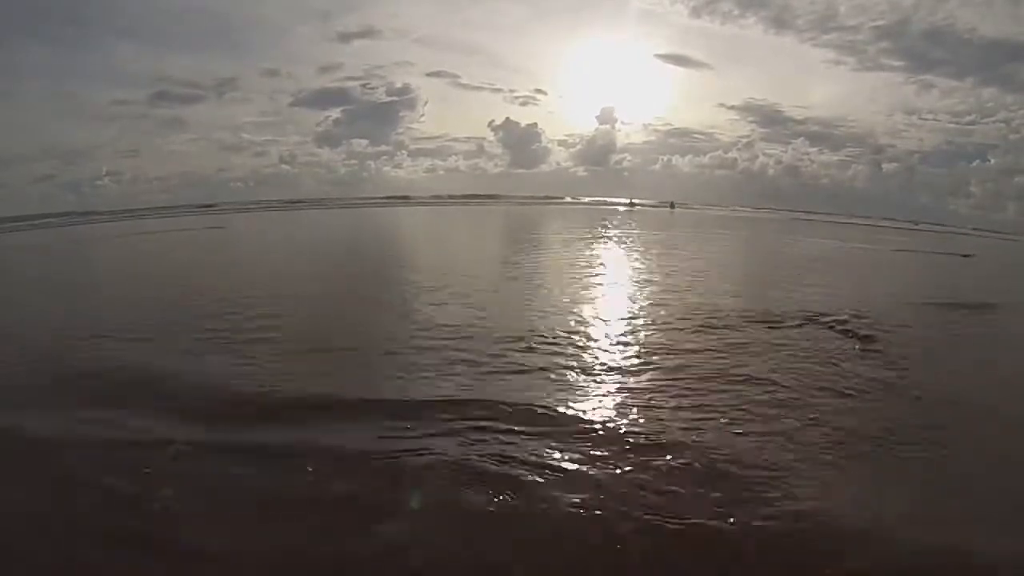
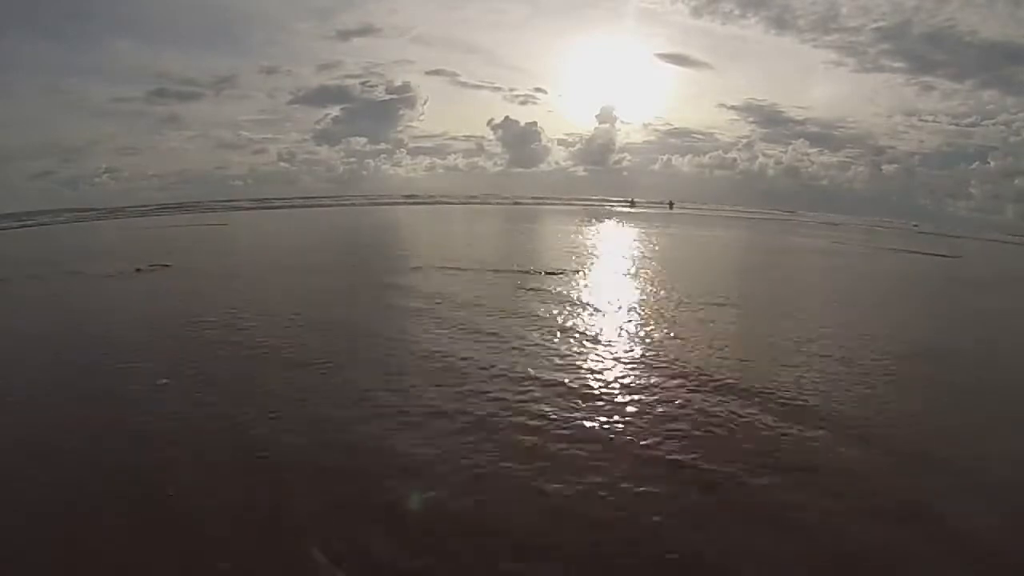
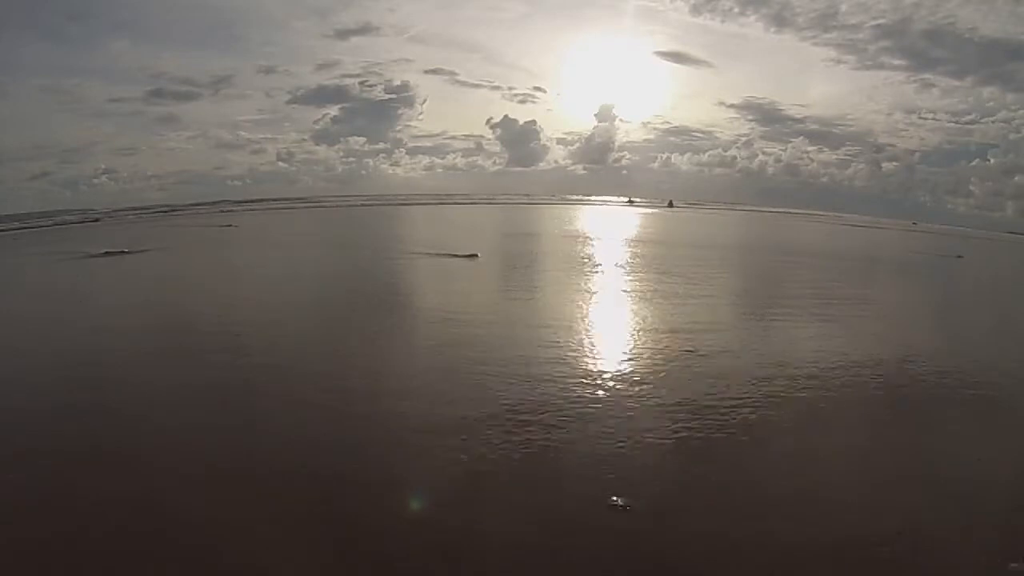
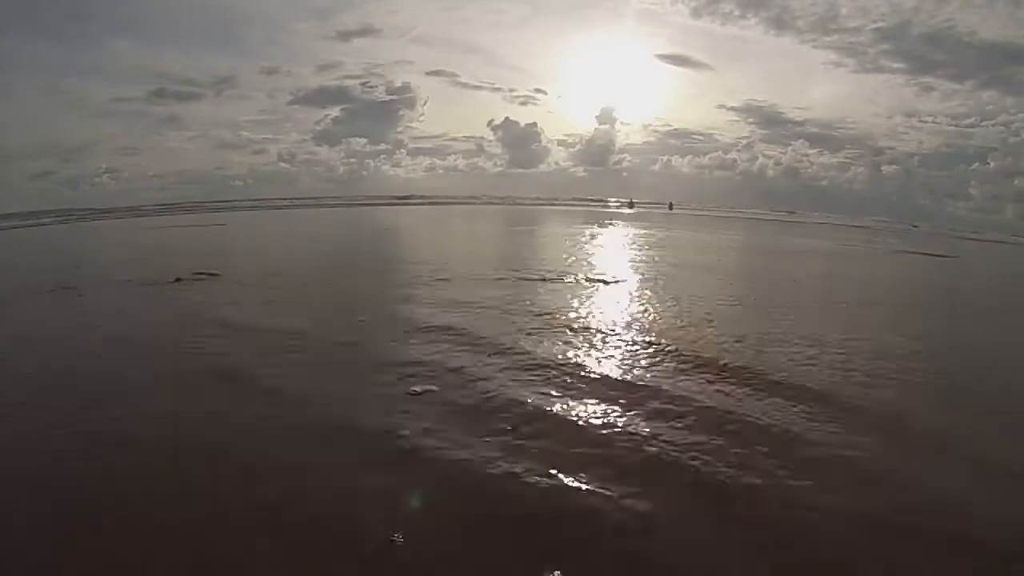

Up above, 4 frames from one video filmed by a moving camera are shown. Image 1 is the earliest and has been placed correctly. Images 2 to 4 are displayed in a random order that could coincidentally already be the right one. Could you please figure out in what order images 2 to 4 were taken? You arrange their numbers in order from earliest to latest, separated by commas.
4, 2, 3
